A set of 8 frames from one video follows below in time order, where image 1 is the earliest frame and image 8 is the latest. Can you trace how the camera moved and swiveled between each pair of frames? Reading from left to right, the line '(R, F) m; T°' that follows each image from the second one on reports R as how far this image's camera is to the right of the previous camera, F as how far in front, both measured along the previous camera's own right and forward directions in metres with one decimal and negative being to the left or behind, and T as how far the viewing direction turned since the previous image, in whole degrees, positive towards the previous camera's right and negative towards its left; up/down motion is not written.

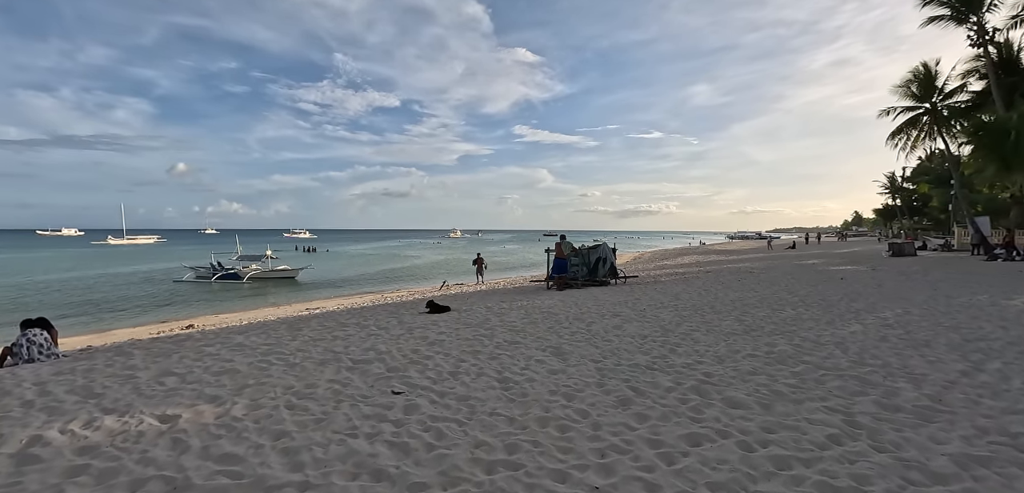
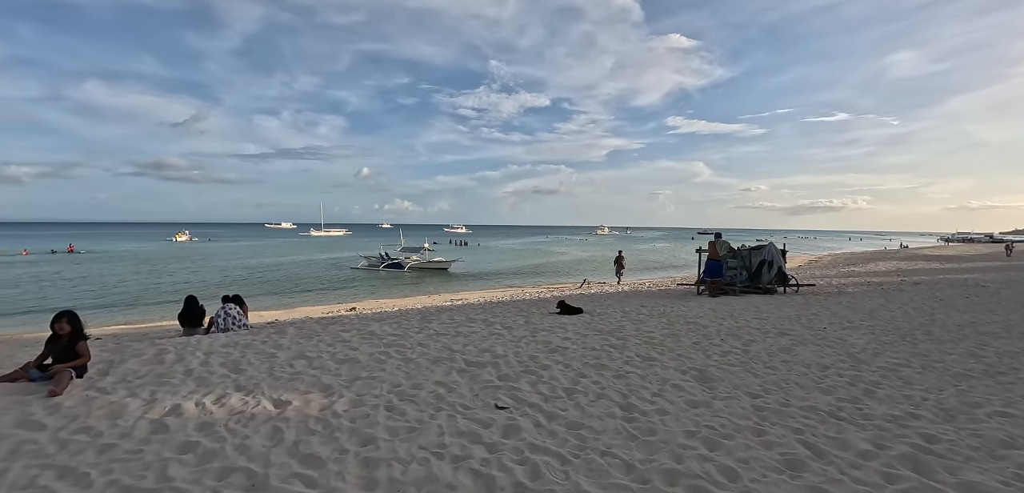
(+0.2, +0.9) m; -18°
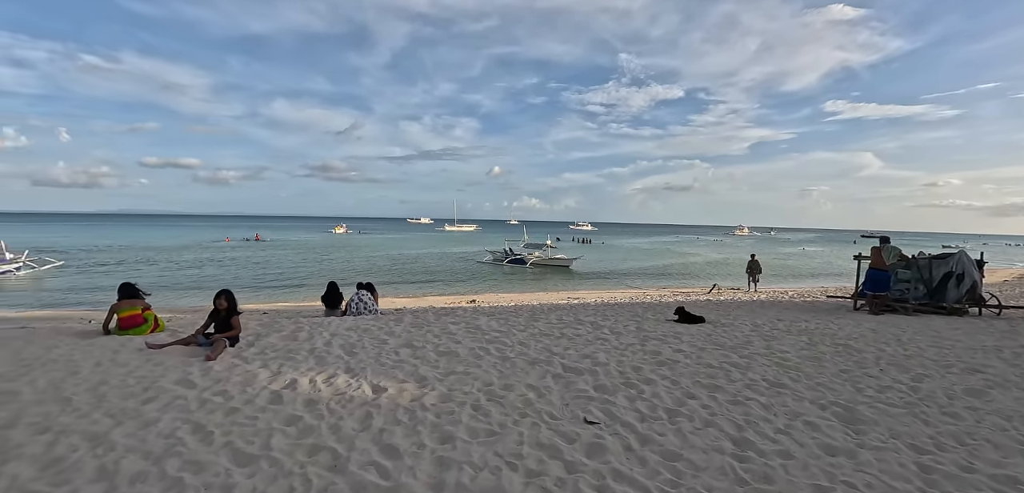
(+0.3, +0.4) m; -15°
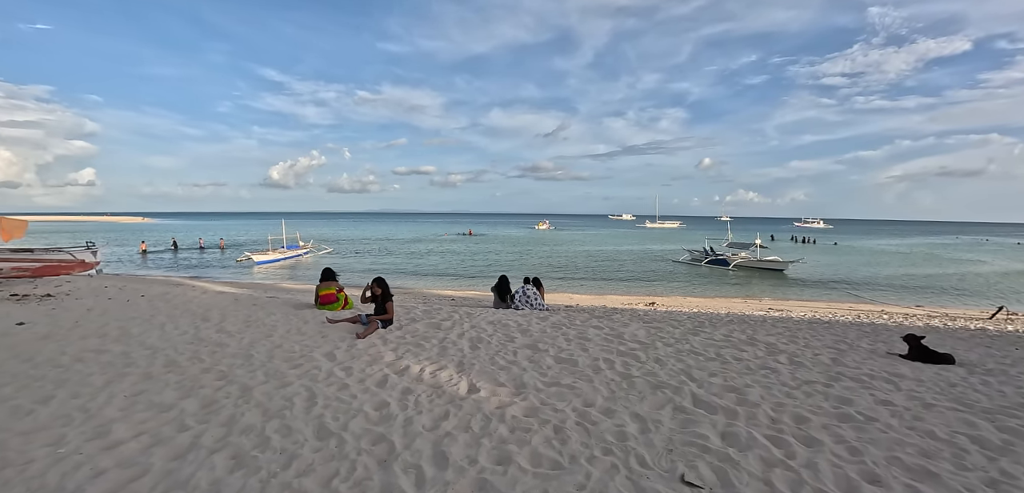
(+0.9, +0.9) m; -24°
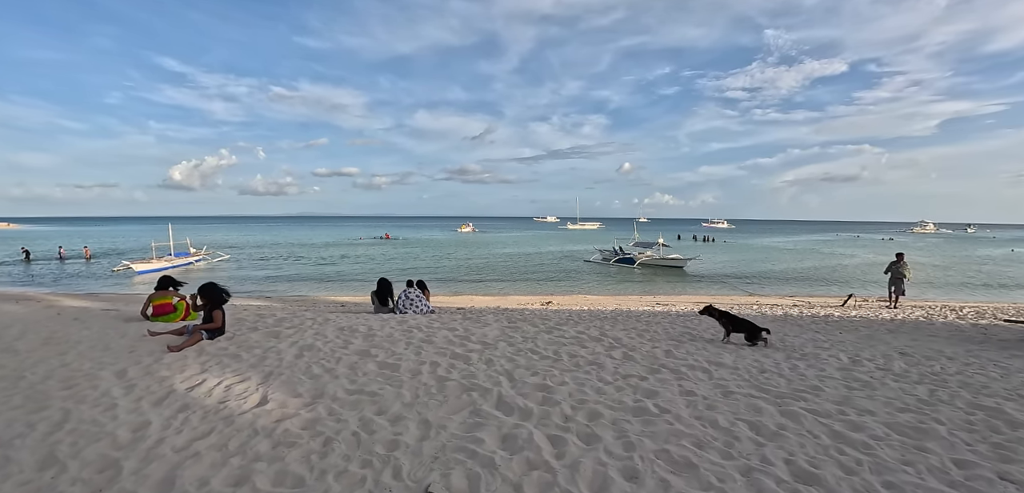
(+1.3, +0.4) m; +9°
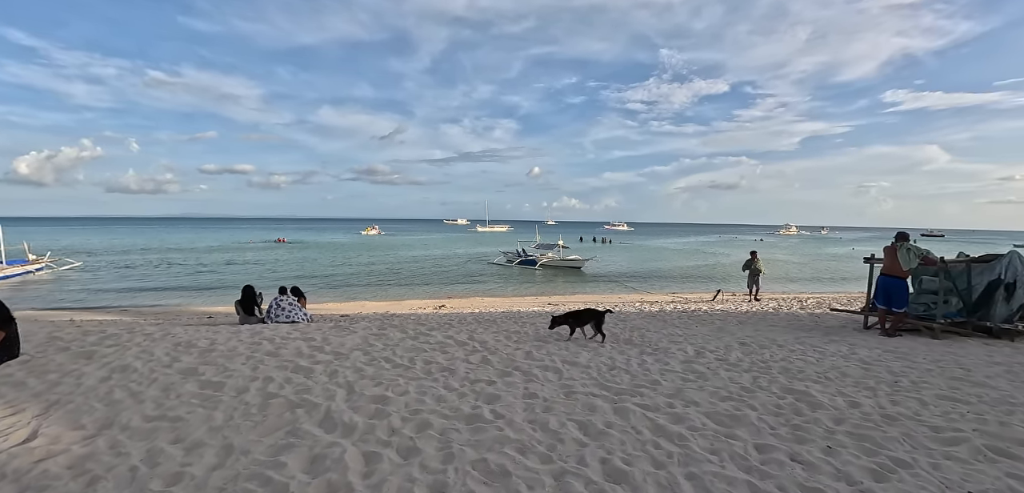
(+0.7, +0.2) m; +11°
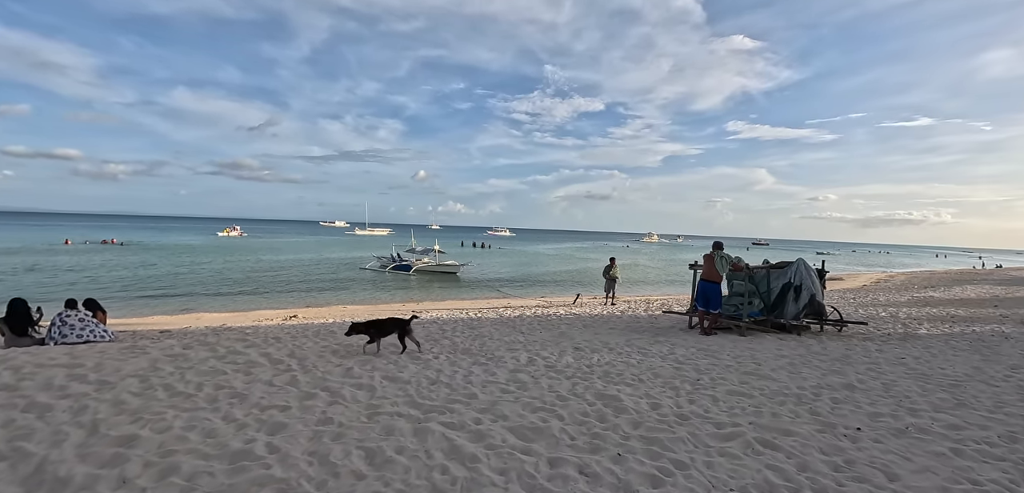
(+0.7, +0.3) m; +14°
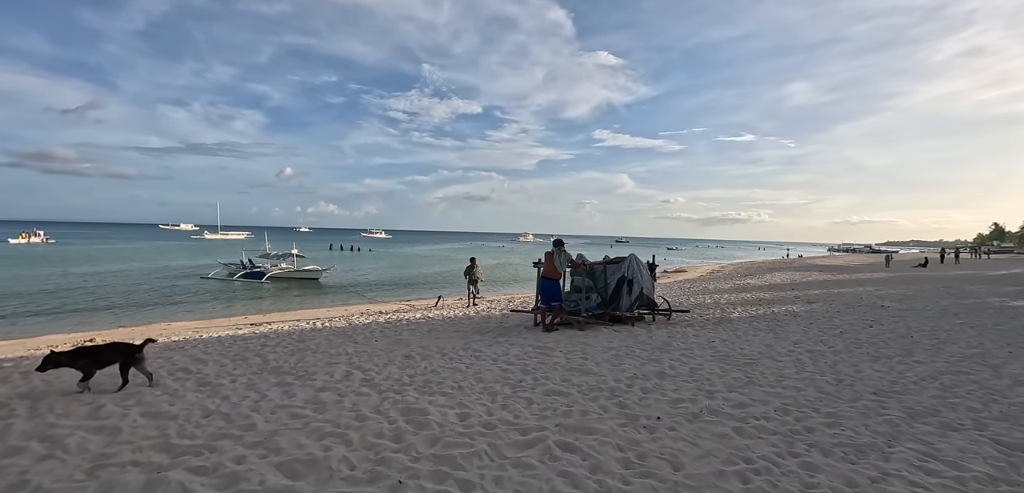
(+0.7, +0.3) m; +14°
